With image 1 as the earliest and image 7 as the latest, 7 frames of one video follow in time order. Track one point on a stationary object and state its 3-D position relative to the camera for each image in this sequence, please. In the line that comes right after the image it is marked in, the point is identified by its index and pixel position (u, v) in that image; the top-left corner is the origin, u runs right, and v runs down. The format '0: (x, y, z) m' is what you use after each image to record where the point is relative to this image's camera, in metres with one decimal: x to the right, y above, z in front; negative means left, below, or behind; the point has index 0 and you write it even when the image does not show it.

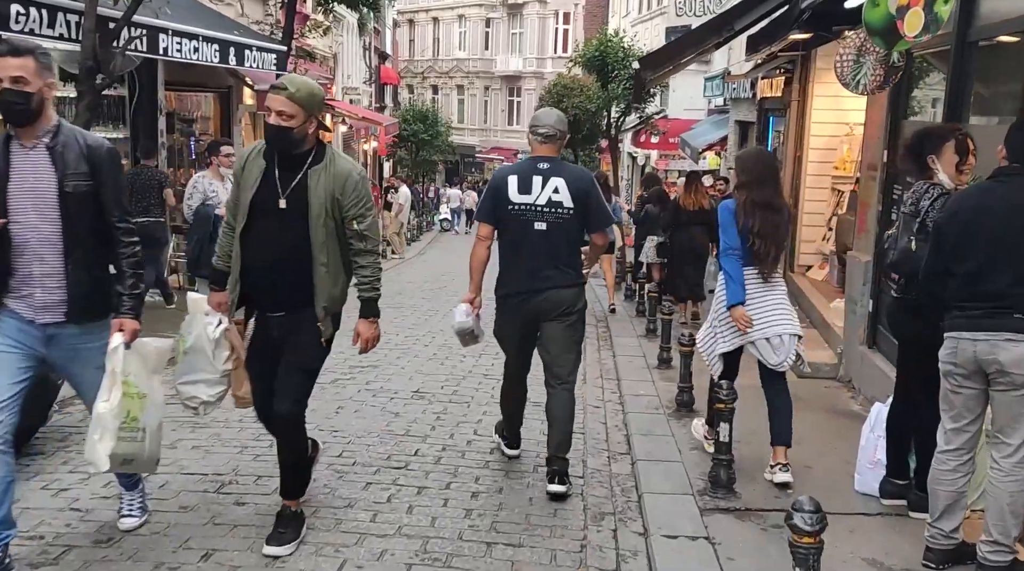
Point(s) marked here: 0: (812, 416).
0: (+2.1, -0.9, +6.9) m
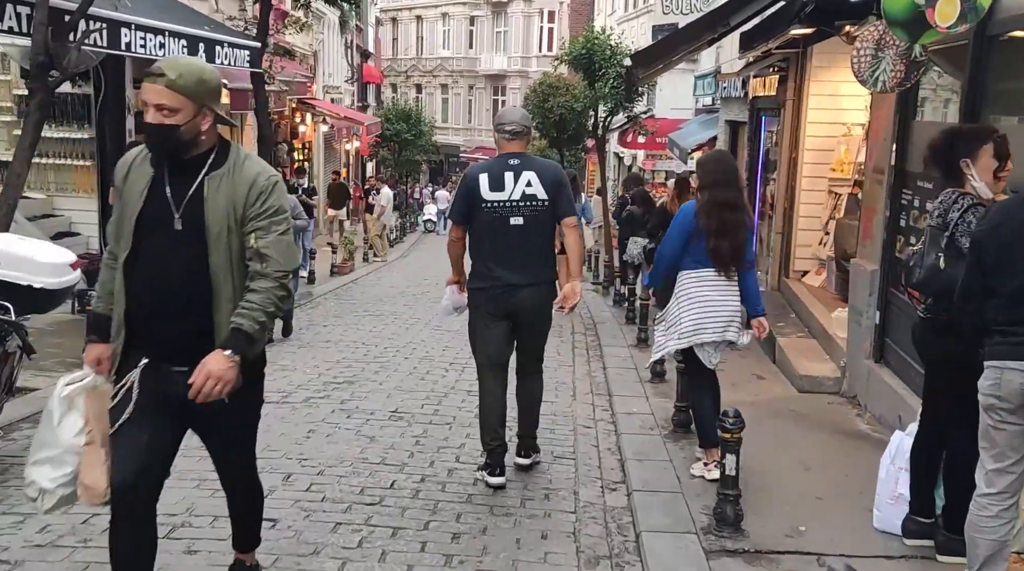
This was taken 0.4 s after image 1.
0: (+2.0, -1.0, +6.4) m
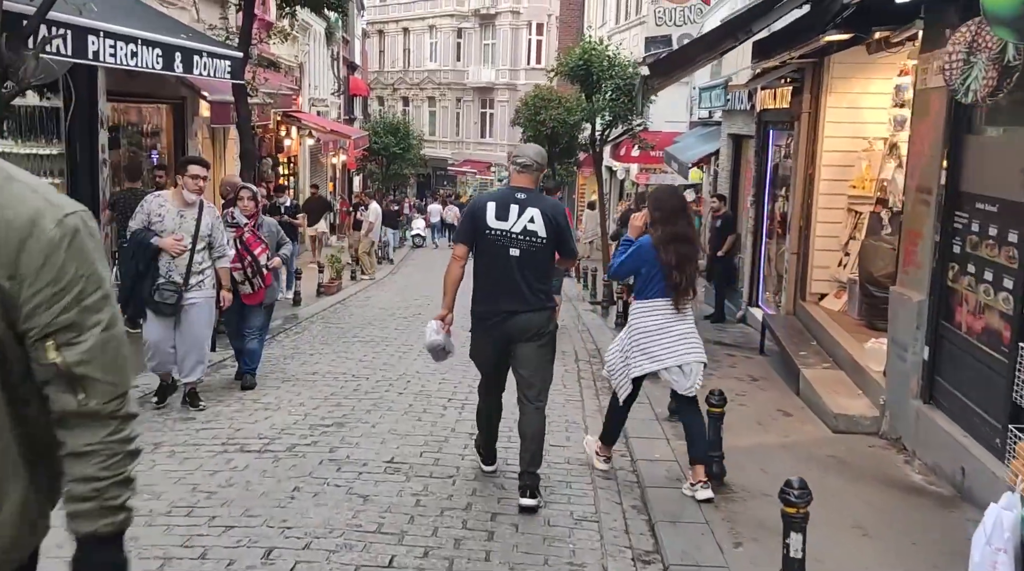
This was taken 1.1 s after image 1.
0: (+2.0, -1.2, +5.7) m
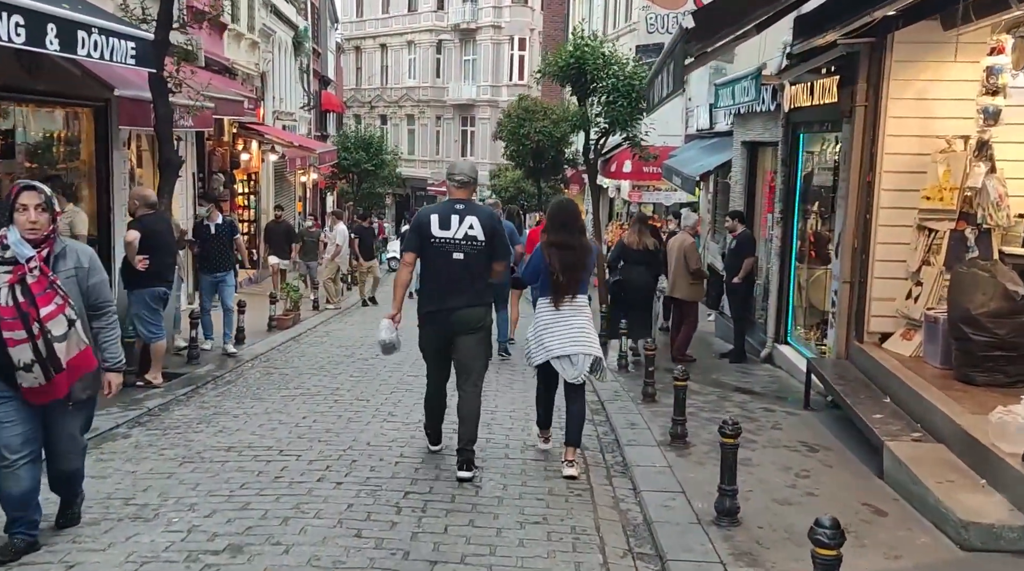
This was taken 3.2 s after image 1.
0: (+2.0, -1.4, +3.5) m
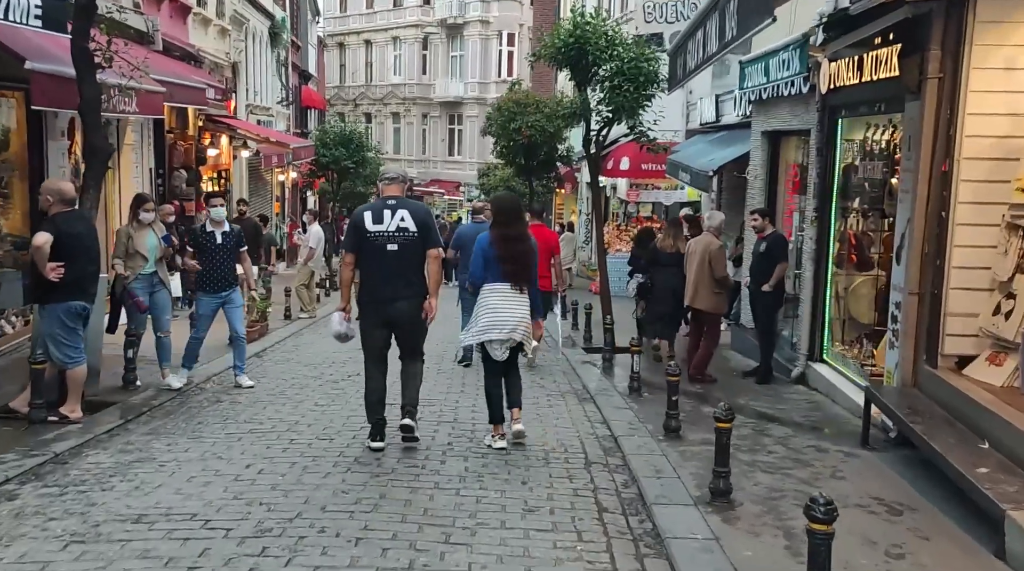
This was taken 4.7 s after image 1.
0: (+2.0, -1.5, +1.9) m
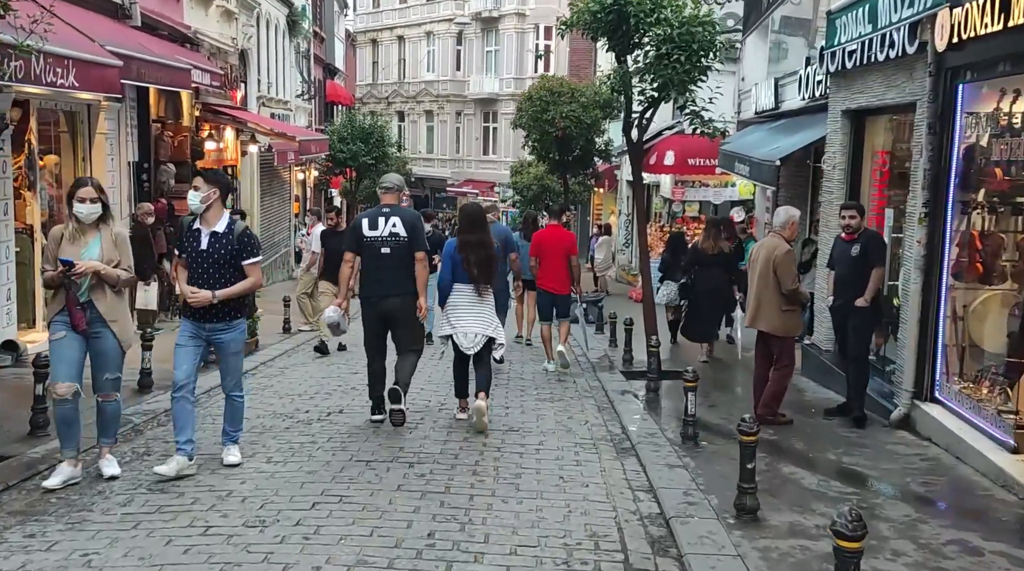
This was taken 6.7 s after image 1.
0: (+1.8, -1.6, -0.4) m
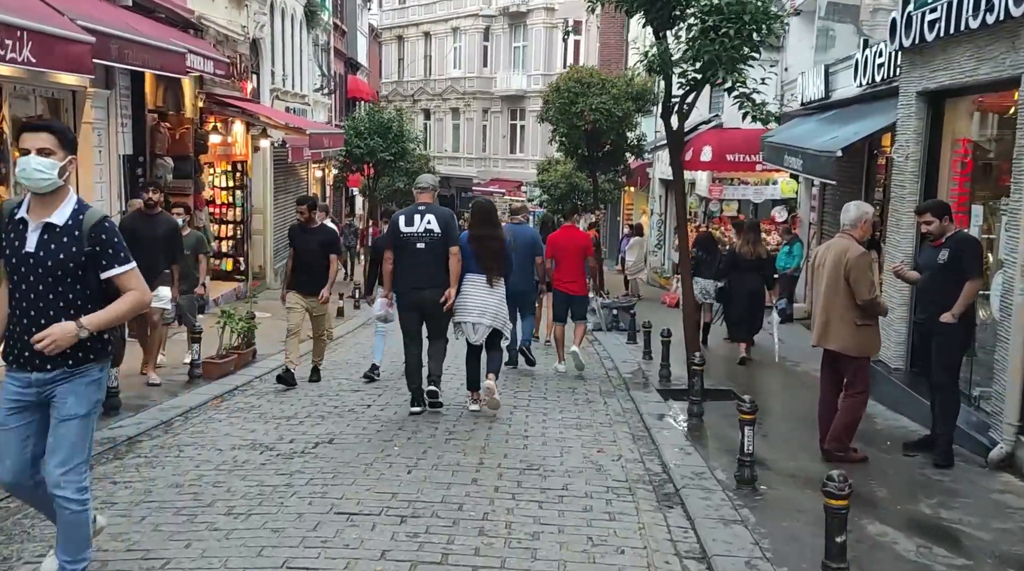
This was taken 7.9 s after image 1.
0: (+1.7, -1.7, -1.7) m
